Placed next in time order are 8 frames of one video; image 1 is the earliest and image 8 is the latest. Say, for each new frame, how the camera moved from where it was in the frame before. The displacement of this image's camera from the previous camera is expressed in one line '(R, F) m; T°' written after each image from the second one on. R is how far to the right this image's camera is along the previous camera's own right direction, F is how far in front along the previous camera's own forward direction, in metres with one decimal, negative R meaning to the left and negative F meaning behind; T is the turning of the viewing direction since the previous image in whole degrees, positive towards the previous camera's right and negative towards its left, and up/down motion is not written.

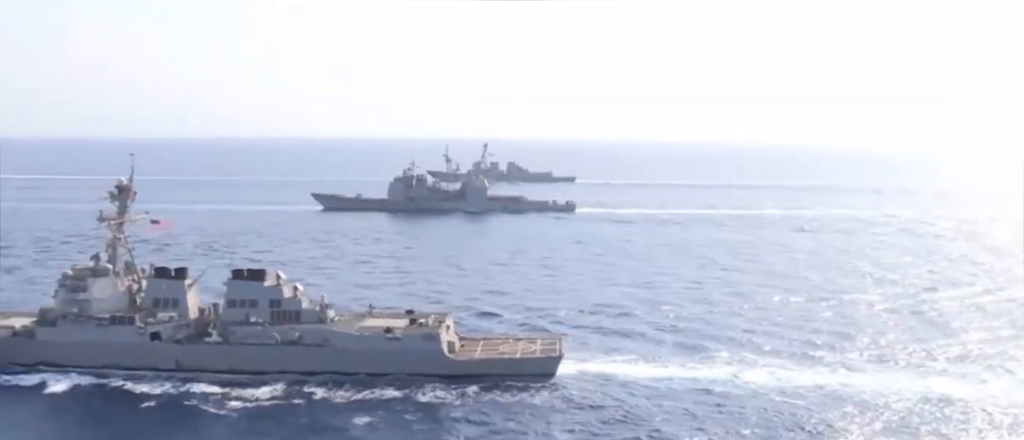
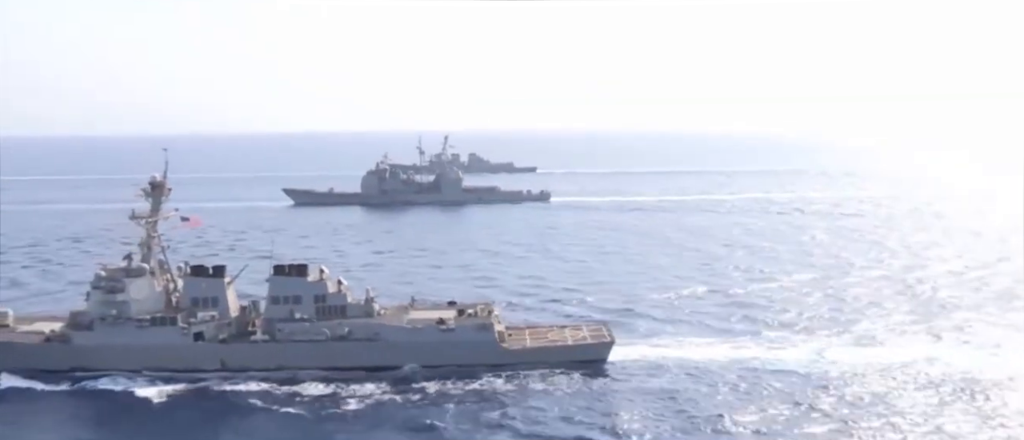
(-4.5, +0.5) m; +4°
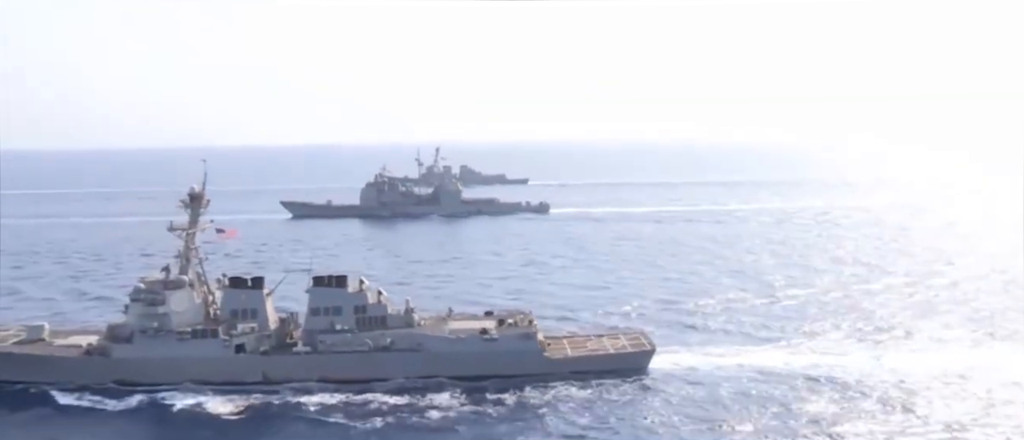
(-2.6, -0.1) m; +2°
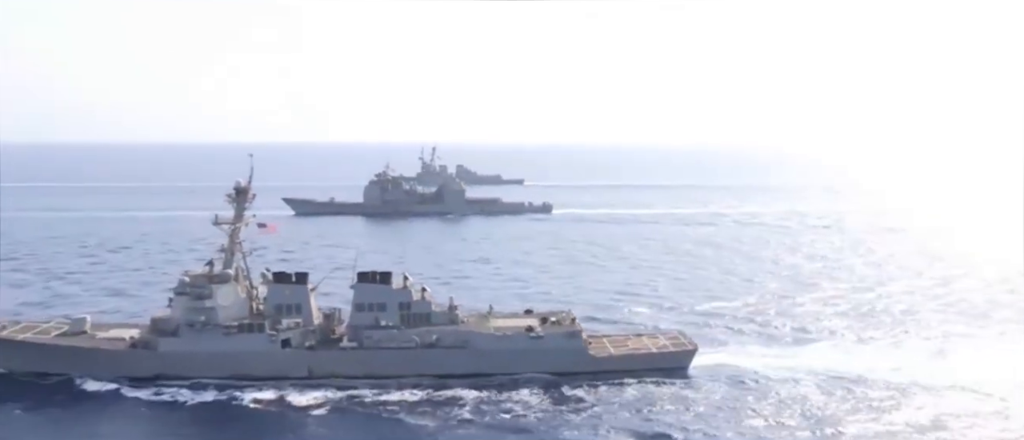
(-2.7, -0.2) m; +1°
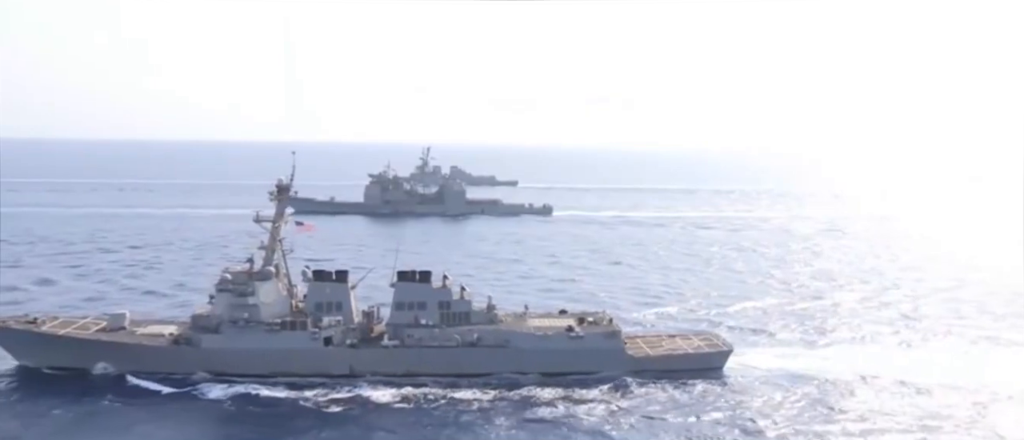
(-2.5, -0.3) m; +1°
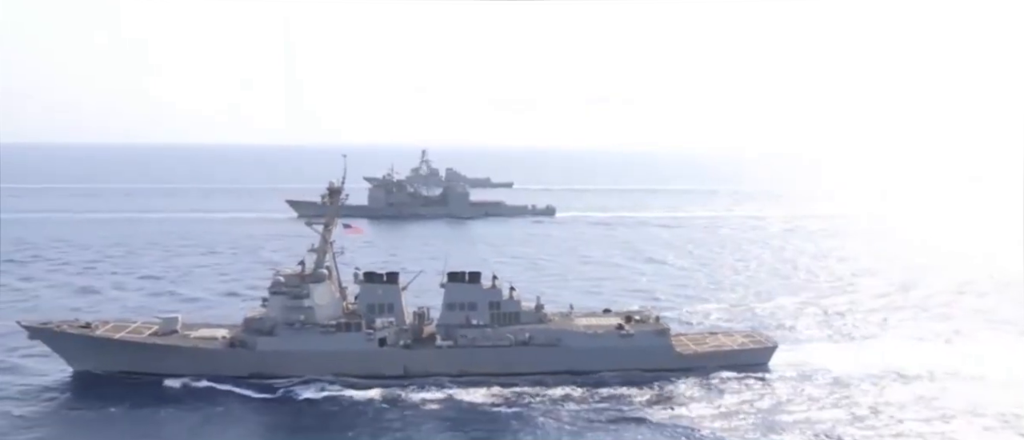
(-2.9, -0.5) m; +2°
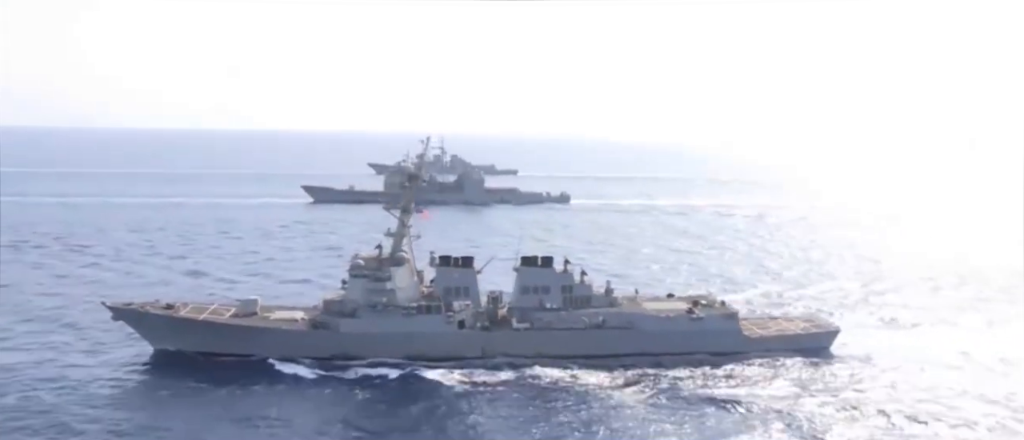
(-3.8, -0.8) m; +2°
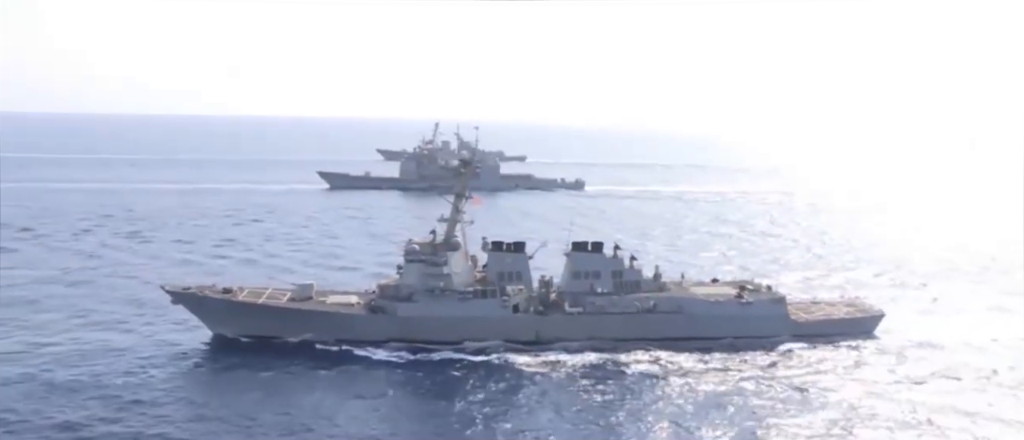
(-2.4, -0.6) m; +1°
